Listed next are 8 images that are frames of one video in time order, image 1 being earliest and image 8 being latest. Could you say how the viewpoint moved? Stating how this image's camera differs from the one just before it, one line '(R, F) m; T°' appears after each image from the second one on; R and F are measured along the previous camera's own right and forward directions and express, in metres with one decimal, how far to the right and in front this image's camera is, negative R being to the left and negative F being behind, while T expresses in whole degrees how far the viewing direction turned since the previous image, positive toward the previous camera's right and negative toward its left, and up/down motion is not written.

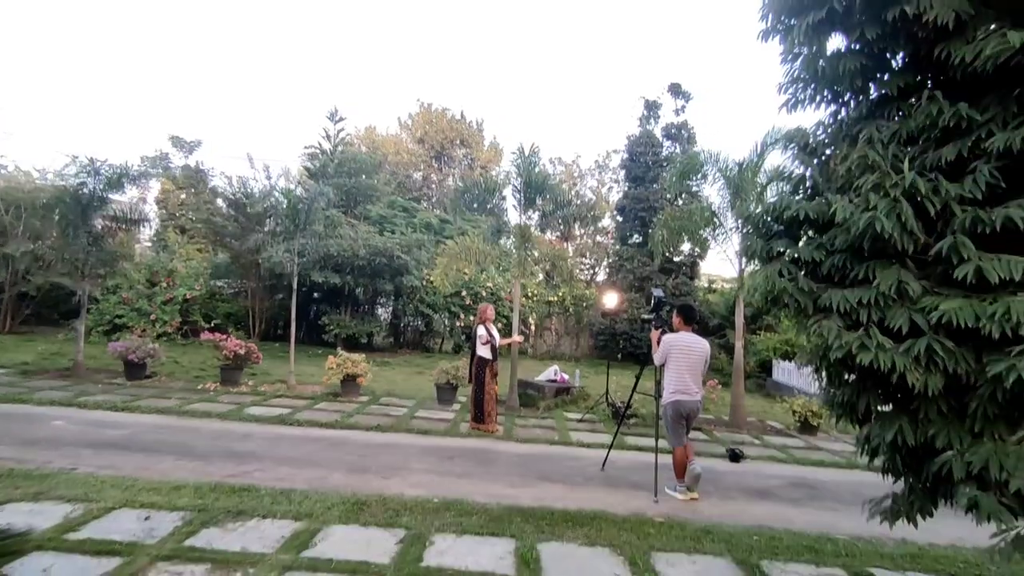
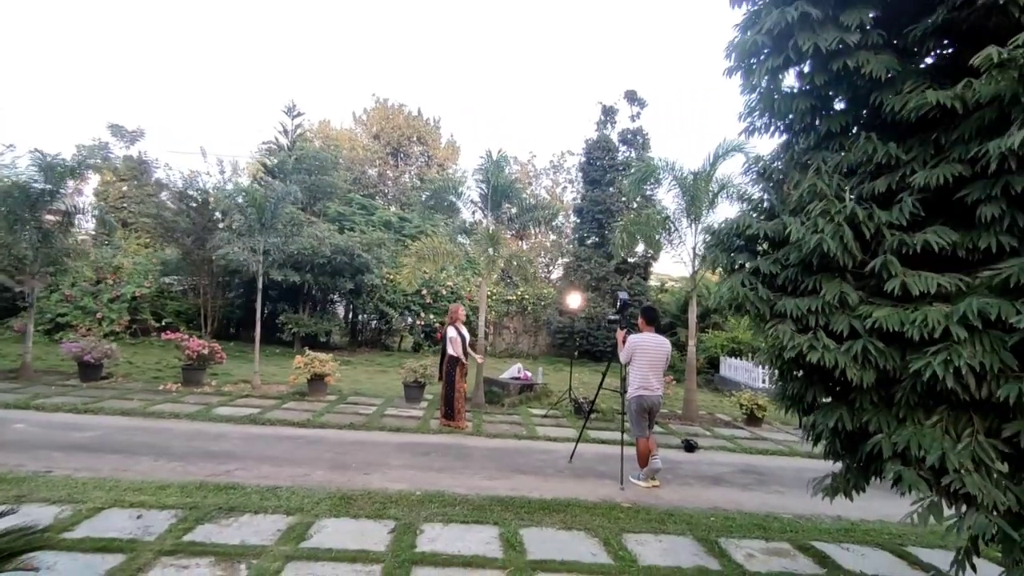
(-0.2, -0.3) m; +5°
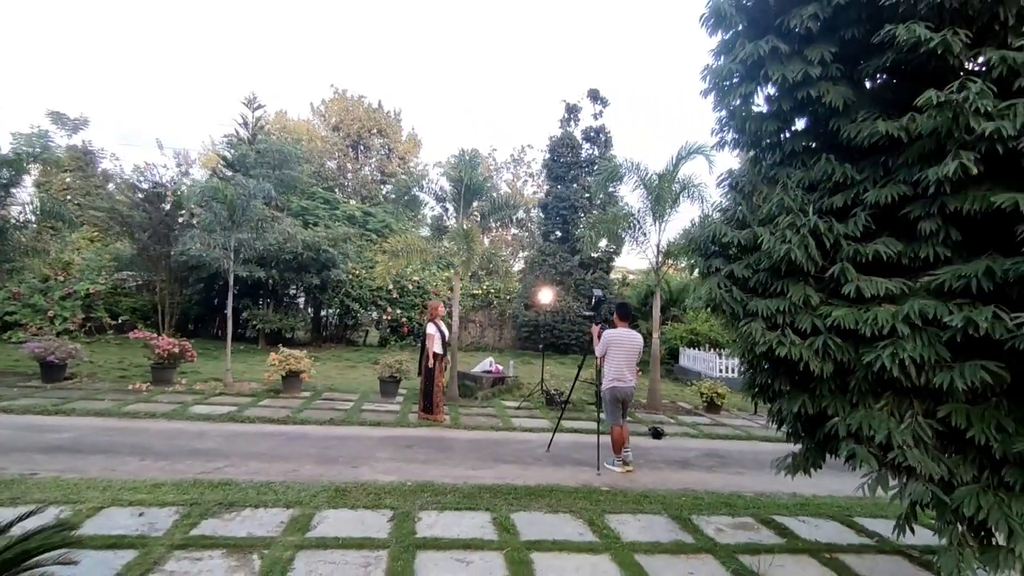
(-0.2, -0.2) m; +4°
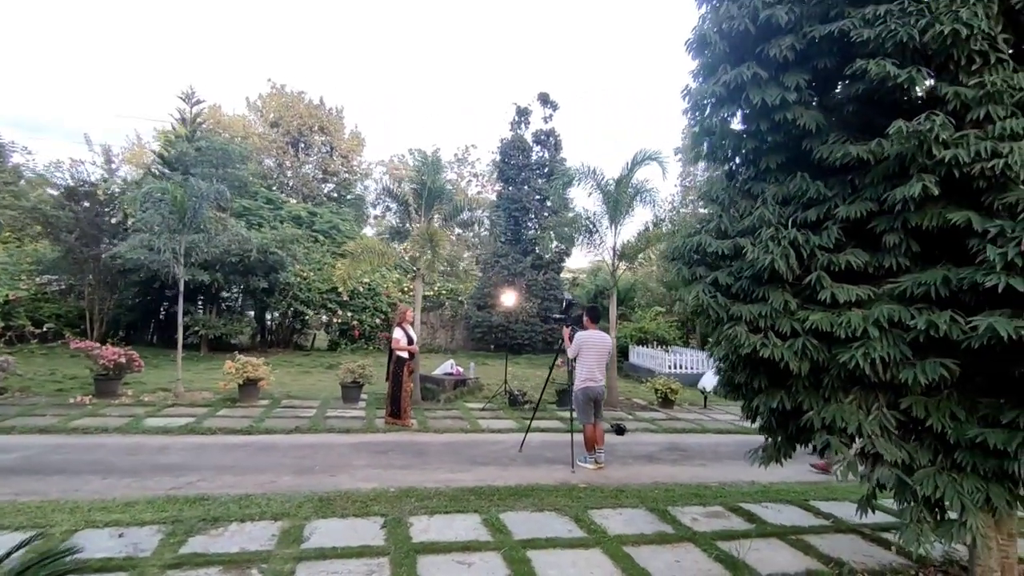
(-0.3, -0.1) m; +6°
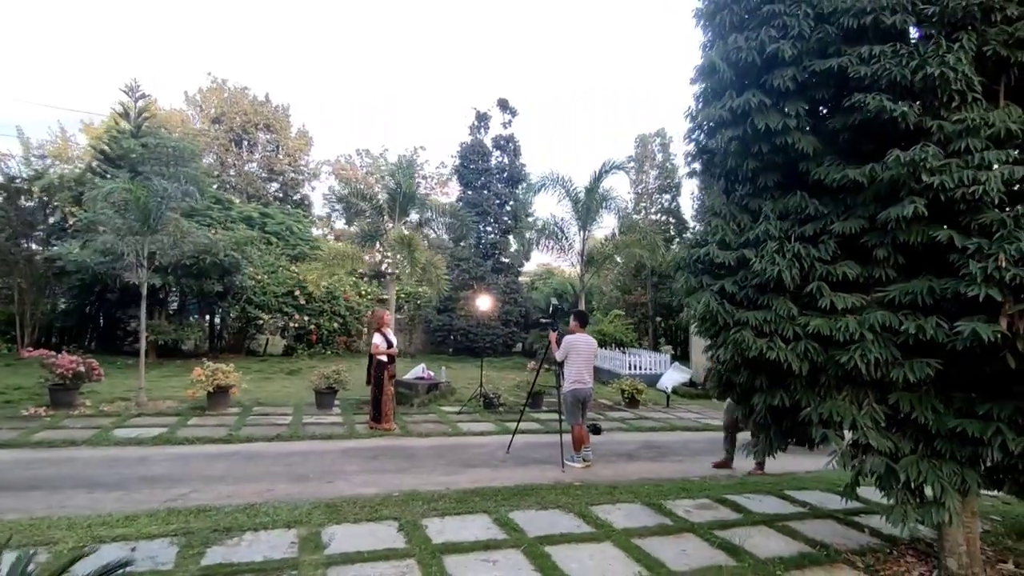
(-0.5, -0.1) m; +6°
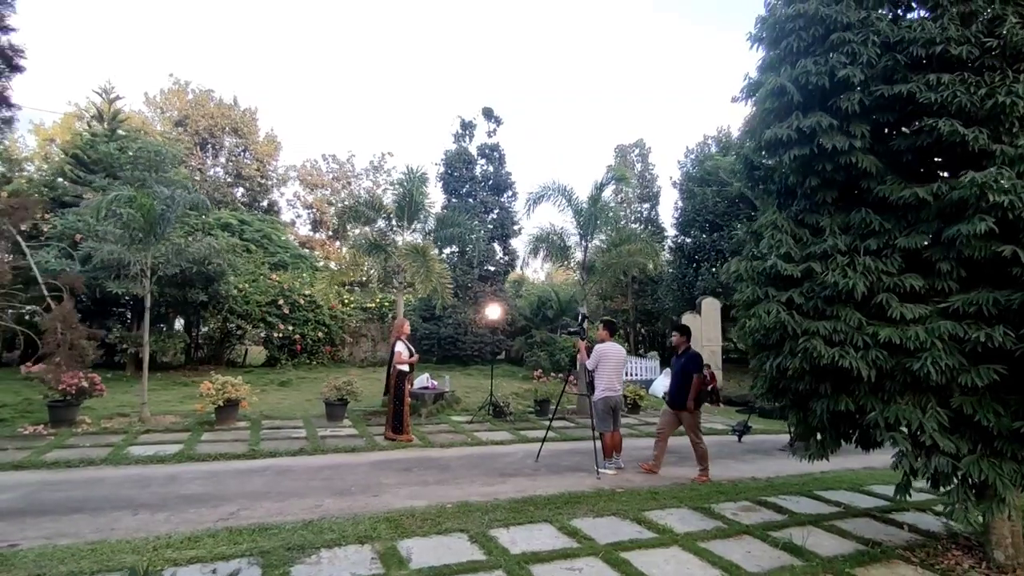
(-0.8, 0.0) m; +4°
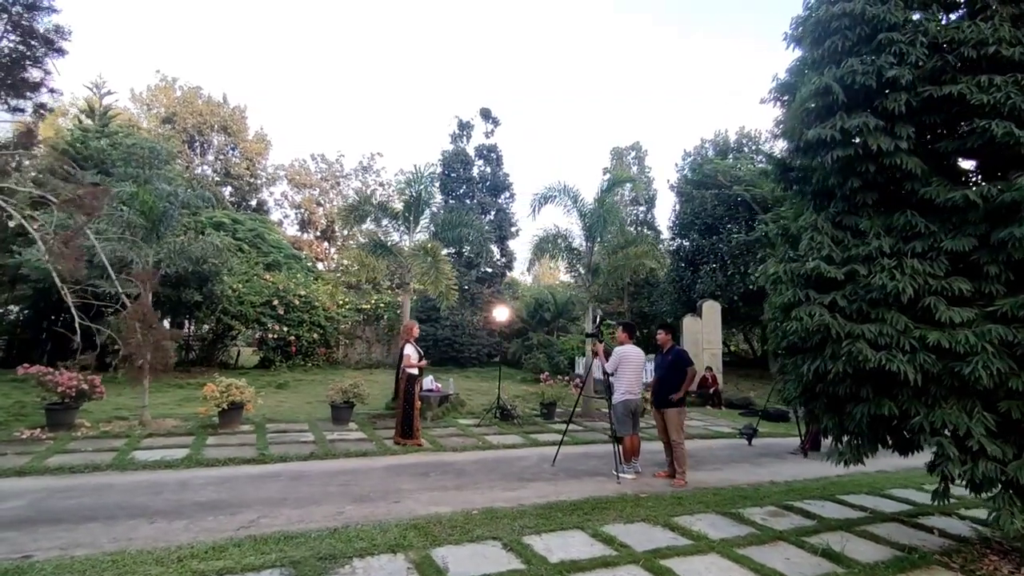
(-0.3, +0.1) m; +1°
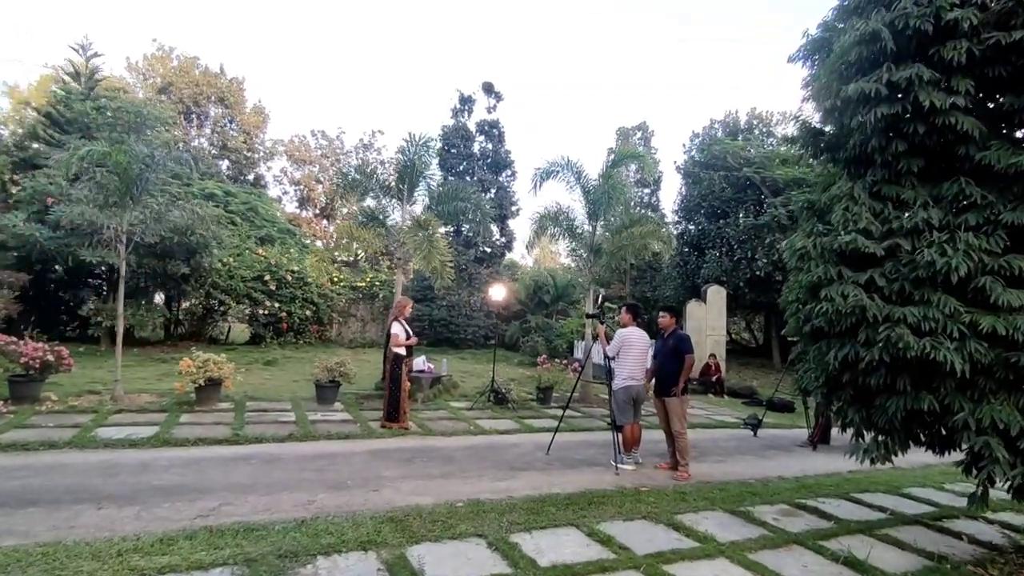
(+0.1, +0.4) m; 0°
